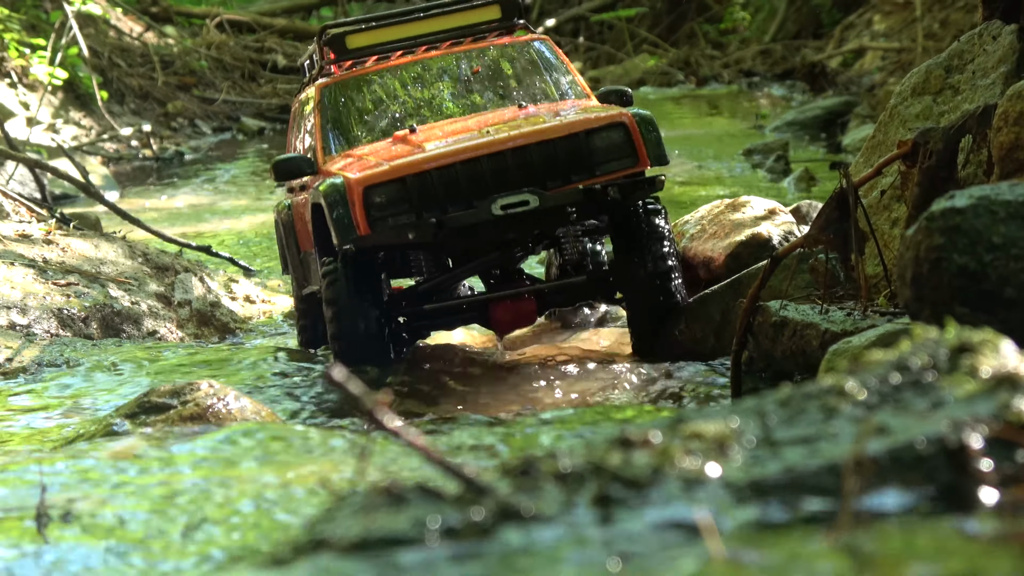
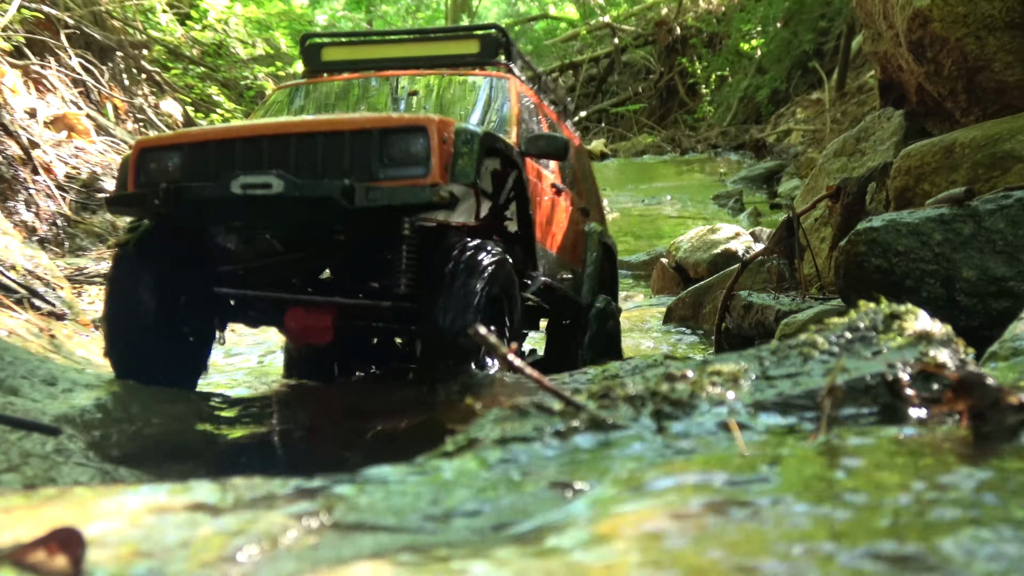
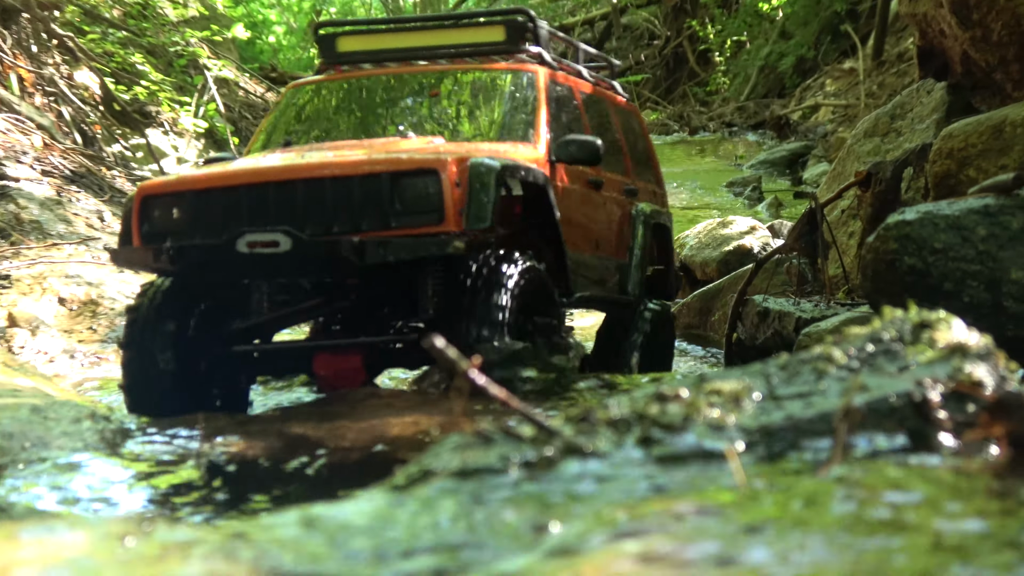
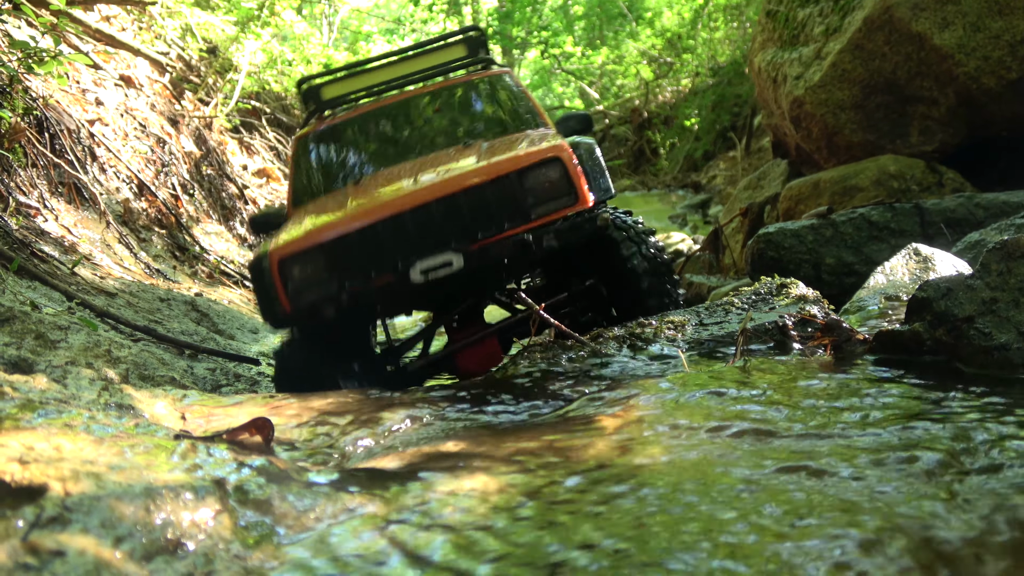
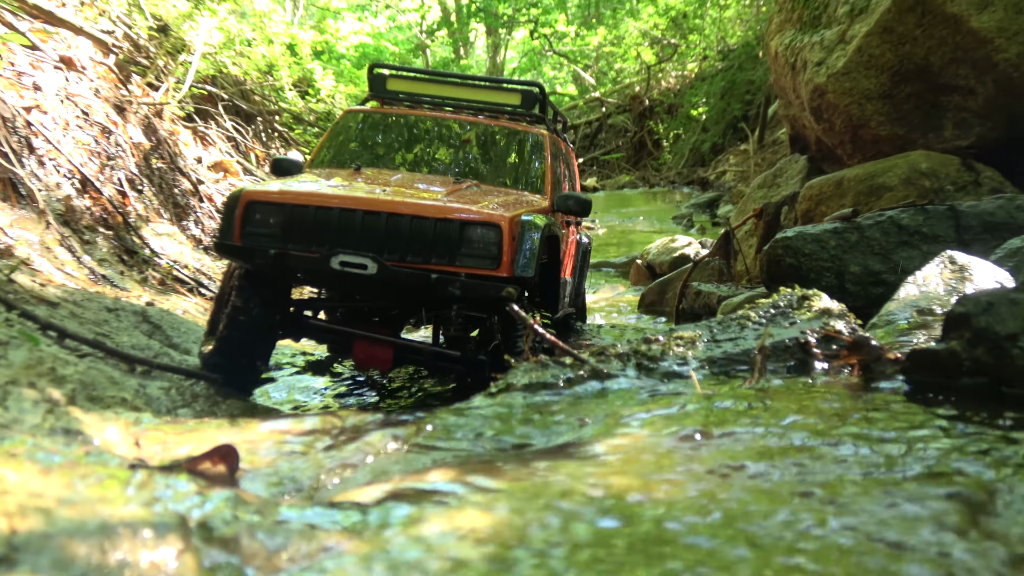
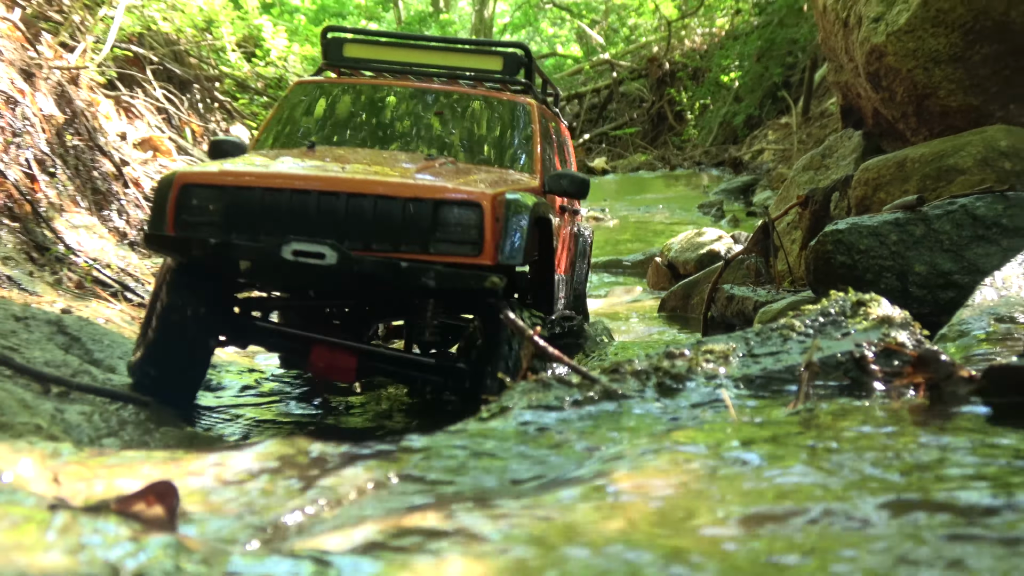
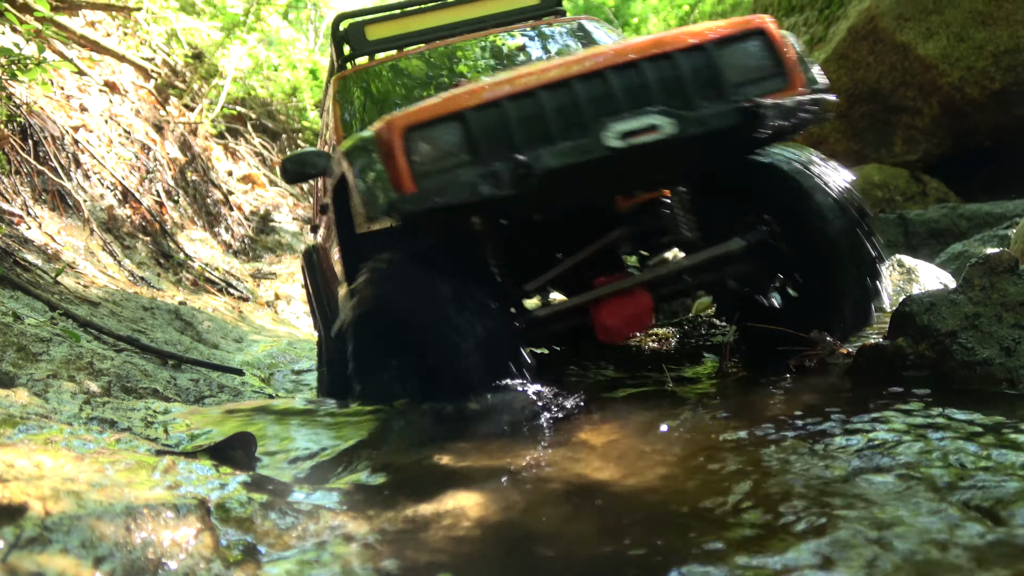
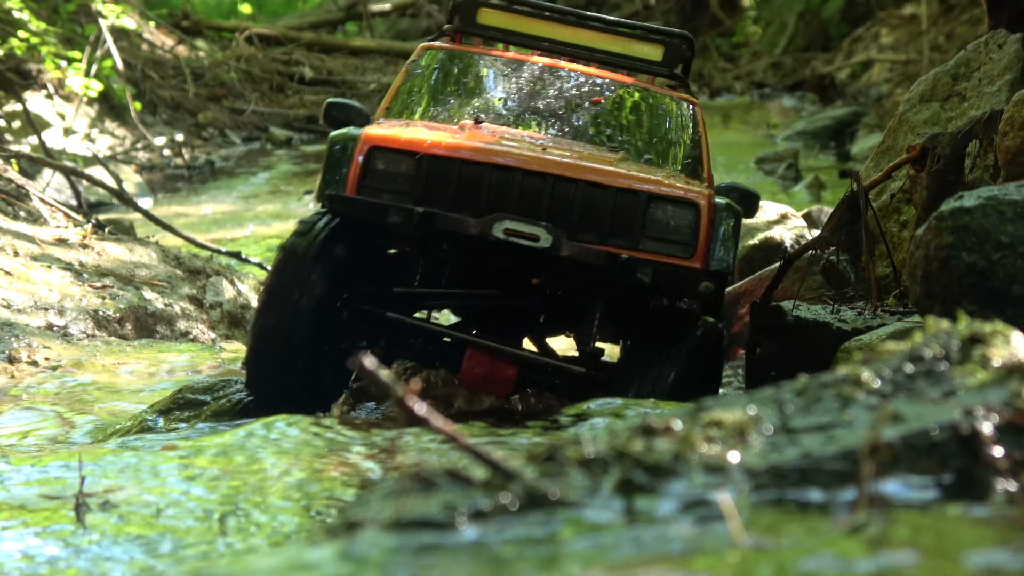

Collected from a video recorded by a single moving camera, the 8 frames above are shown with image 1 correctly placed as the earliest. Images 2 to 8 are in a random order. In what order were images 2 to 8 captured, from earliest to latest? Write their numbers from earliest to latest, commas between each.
8, 3, 2, 6, 5, 4, 7
